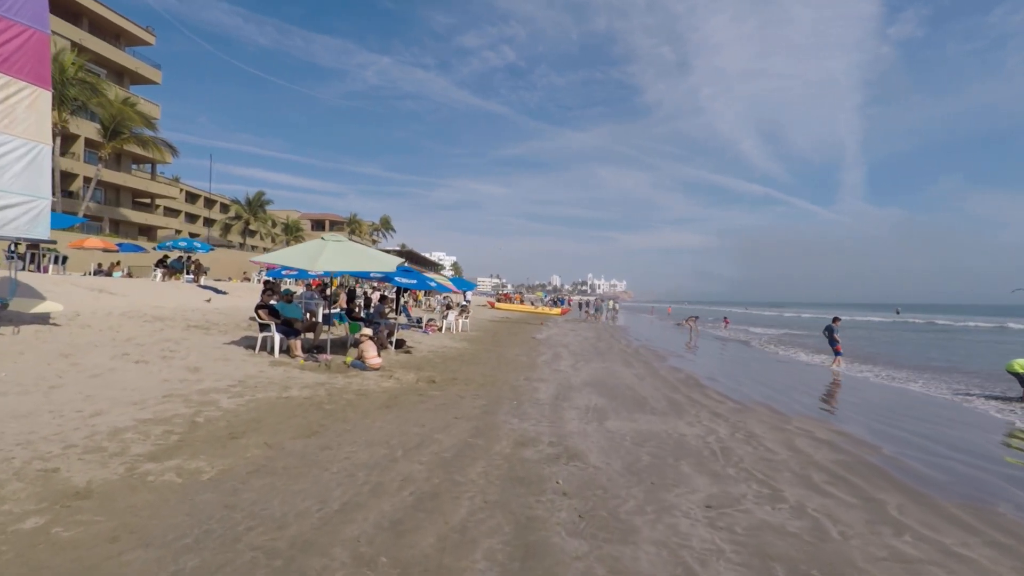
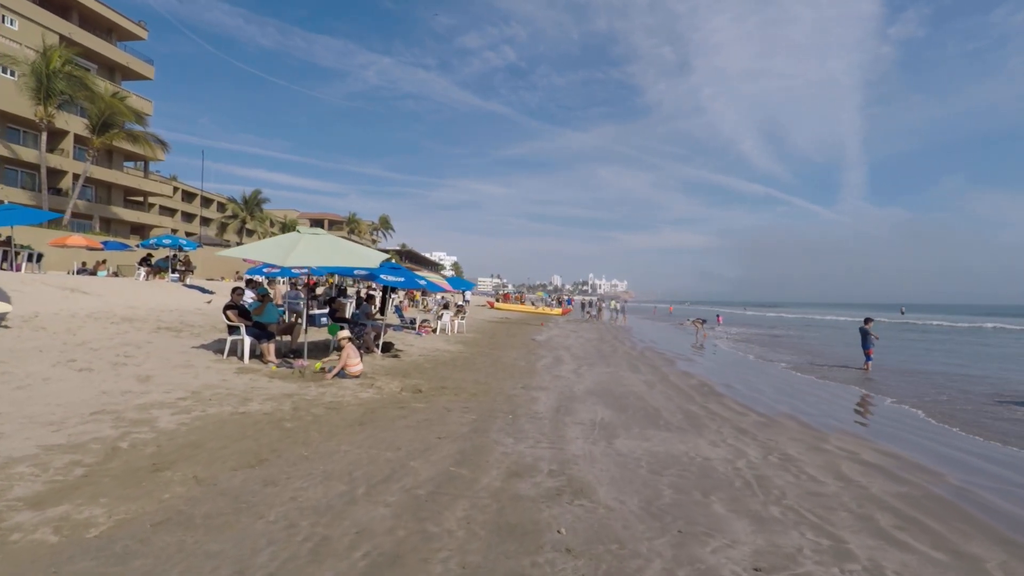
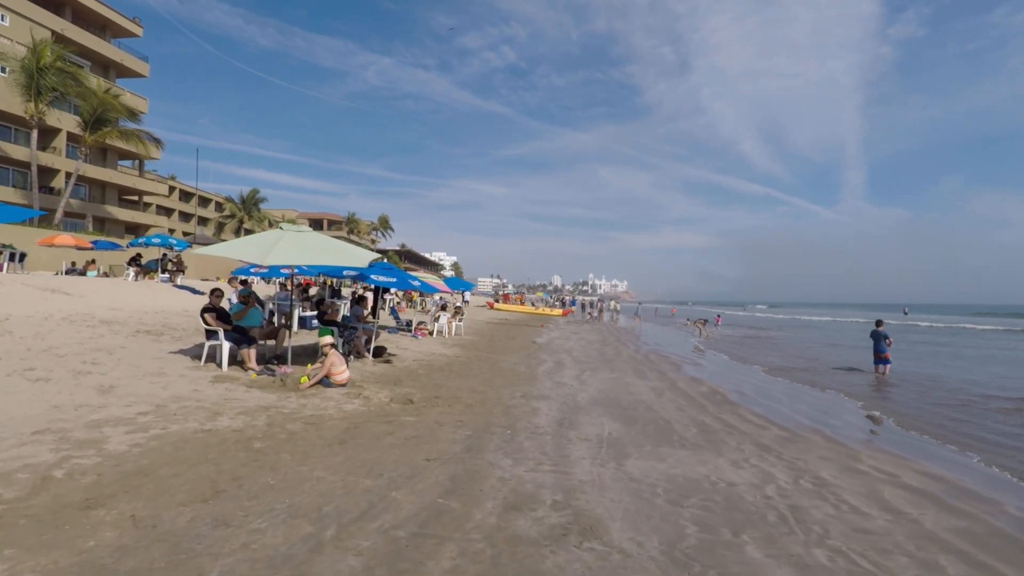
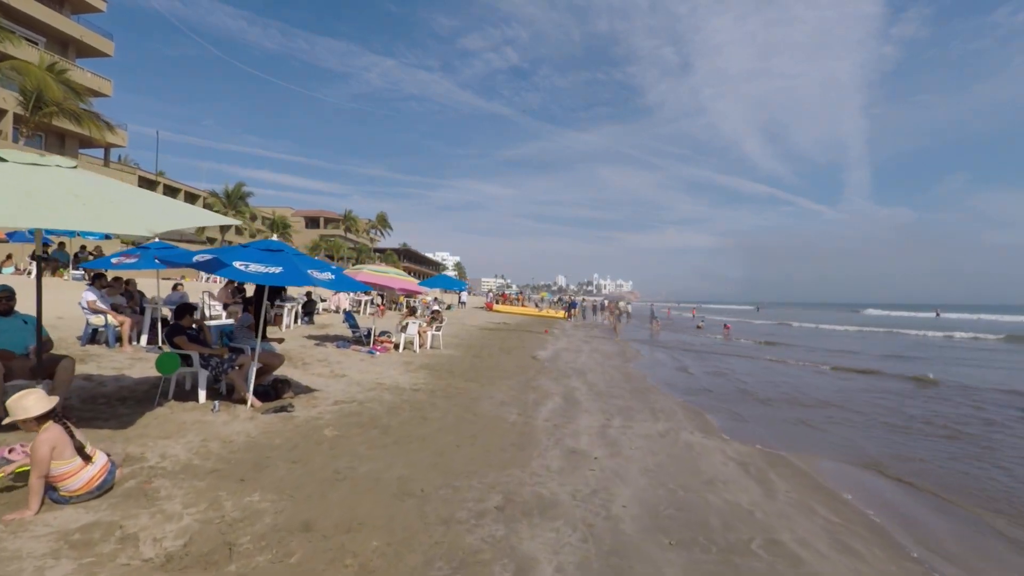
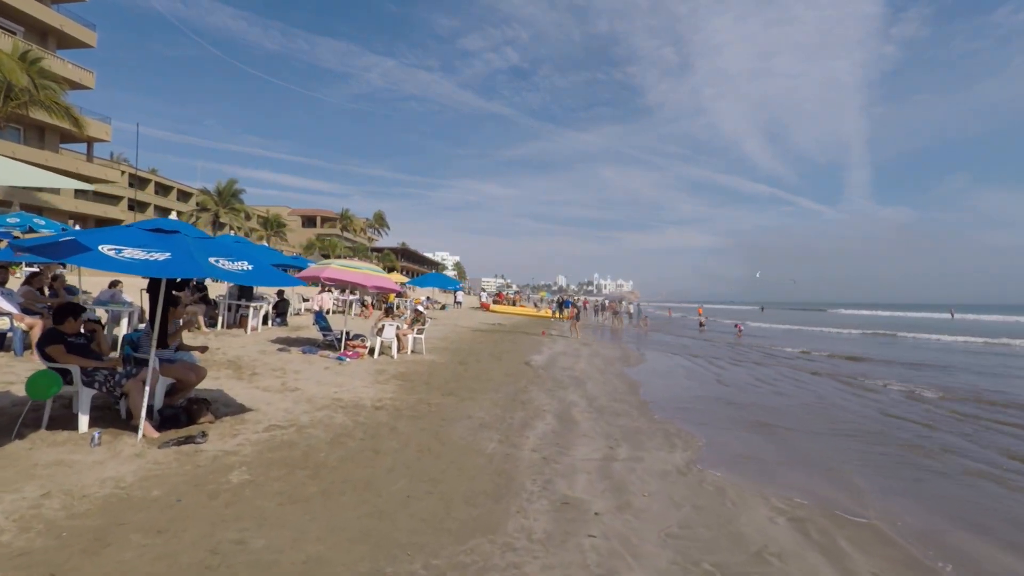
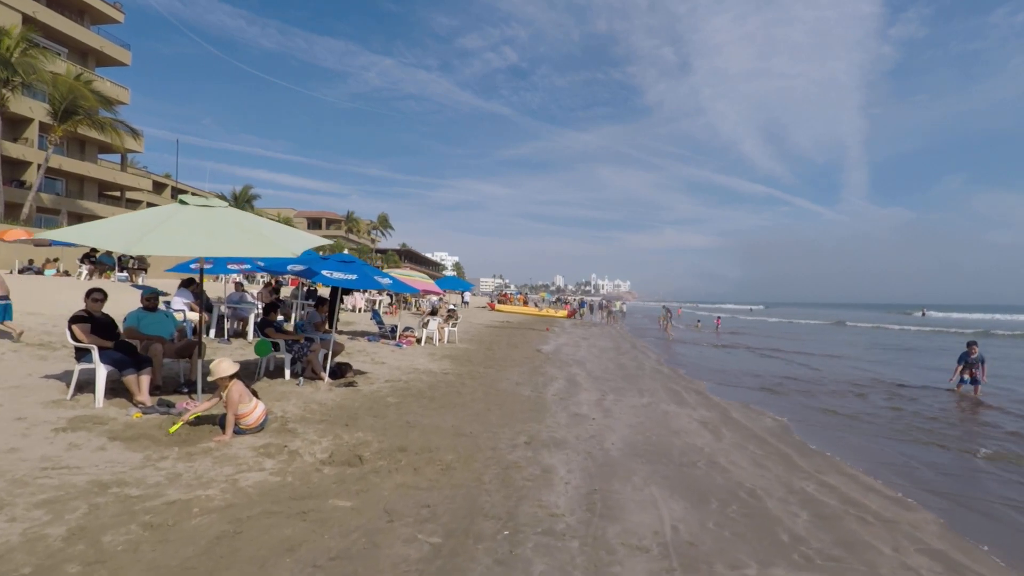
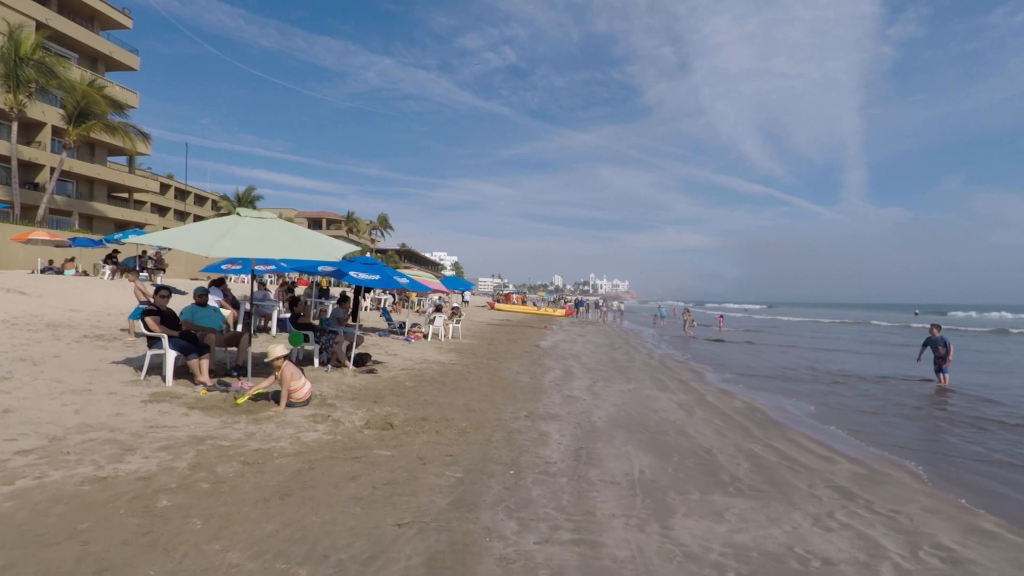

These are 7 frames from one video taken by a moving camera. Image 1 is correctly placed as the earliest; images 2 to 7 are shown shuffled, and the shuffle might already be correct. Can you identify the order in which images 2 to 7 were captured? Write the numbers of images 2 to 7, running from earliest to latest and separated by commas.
2, 3, 7, 6, 4, 5
